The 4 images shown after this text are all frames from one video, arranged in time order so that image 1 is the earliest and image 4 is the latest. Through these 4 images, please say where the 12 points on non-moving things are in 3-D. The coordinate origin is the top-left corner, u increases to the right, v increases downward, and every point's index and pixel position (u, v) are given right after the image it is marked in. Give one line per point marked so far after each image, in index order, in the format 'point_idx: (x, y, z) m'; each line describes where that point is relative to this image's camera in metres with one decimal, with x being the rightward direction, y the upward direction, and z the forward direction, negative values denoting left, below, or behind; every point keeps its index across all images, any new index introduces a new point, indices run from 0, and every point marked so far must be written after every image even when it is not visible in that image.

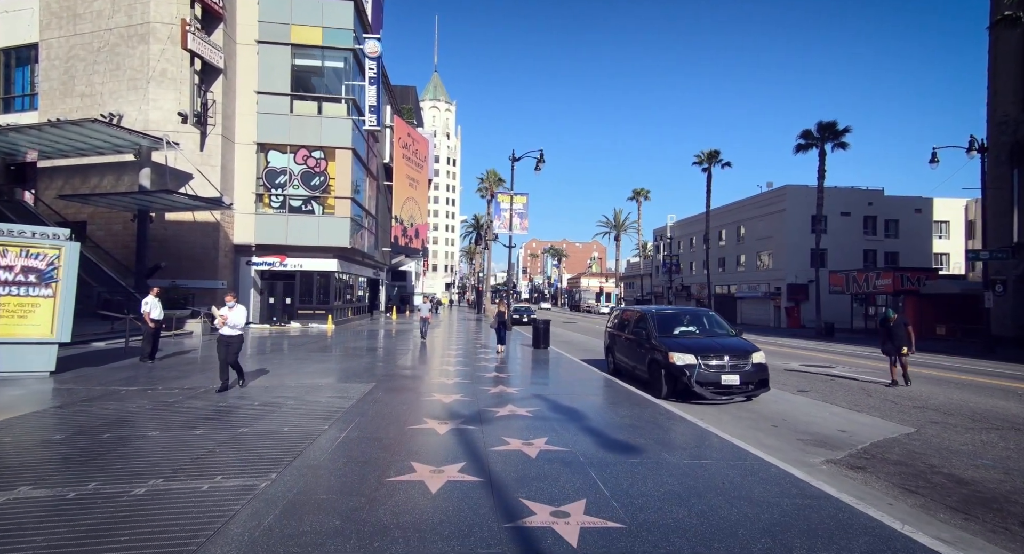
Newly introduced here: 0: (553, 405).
0: (+0.6, -1.8, +7.5) m
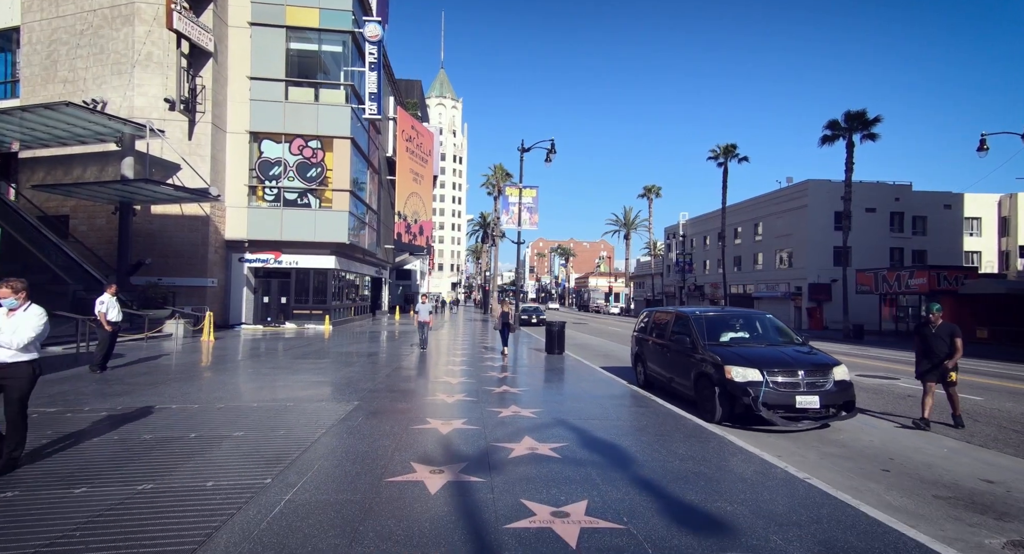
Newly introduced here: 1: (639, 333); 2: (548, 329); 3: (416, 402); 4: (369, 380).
0: (+0.8, -1.7, +5.7) m
1: (+2.8, -1.2, +11.7) m
2: (+1.2, -1.7, +16.6) m
3: (-1.4, -1.8, +7.7) m
4: (-3.0, -2.1, +10.9) m
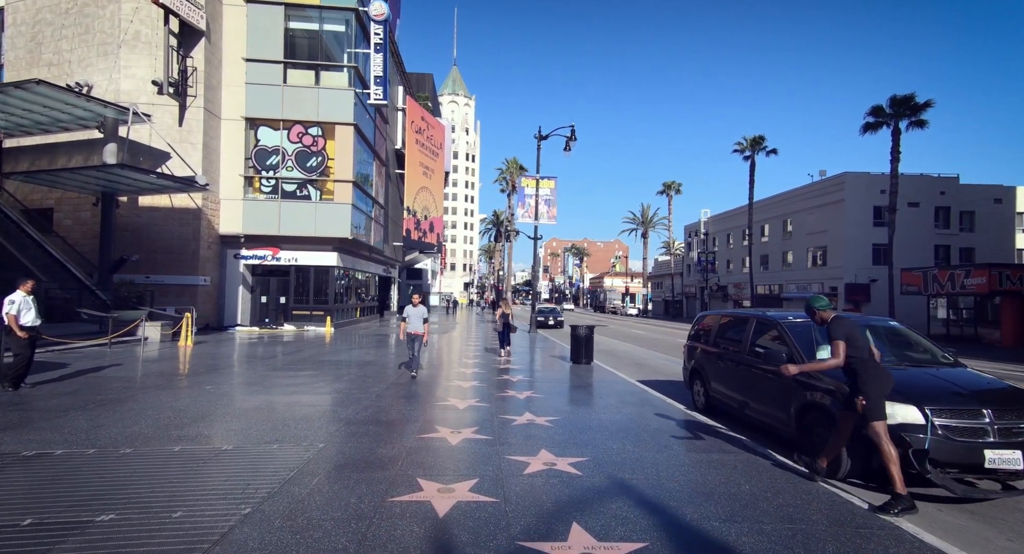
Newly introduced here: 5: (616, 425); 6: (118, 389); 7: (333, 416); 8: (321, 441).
0: (+1.1, -1.6, +3.5) m
1: (+3.2, -1.2, +9.4) m
2: (+1.7, -1.6, +14.4) m
3: (-1.1, -1.7, +5.6) m
4: (-2.6, -2.0, +8.7) m
5: (+1.4, -2.0, +6.9) m
6: (-6.8, -1.9, +9.1) m
7: (-2.5, -2.0, +7.5) m
8: (-2.1, -1.8, +5.6) m
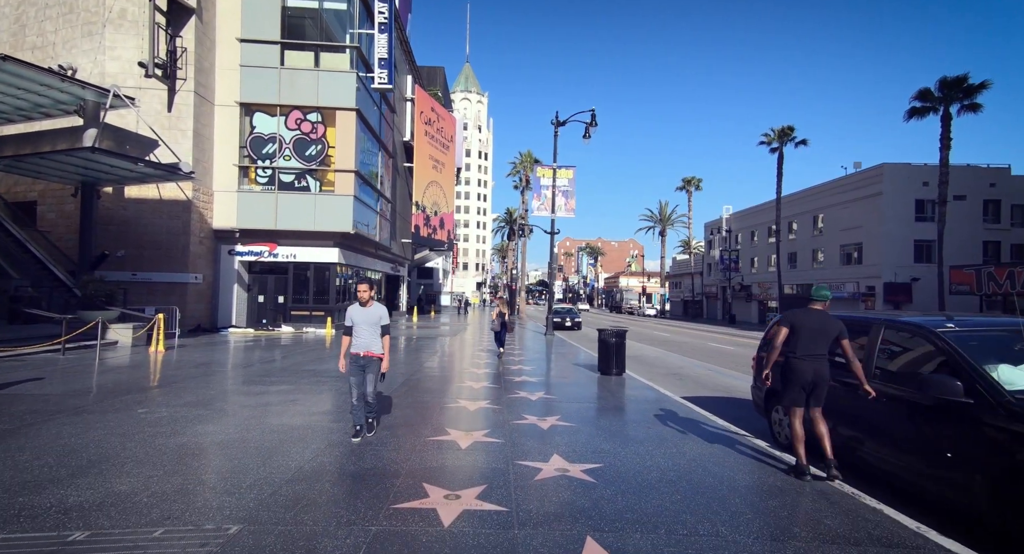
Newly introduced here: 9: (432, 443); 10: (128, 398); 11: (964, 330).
0: (+1.2, -1.5, +1.4) m
1: (+3.5, -1.1, +7.3) m
2: (+2.1, -1.5, +12.4) m
3: (-0.9, -1.6, +3.6) m
4: (-2.3, -1.9, +6.8) m
5: (+1.6, -1.9, +4.9) m
6: (-6.6, -1.8, +7.3) m
7: (-2.3, -1.9, +5.5) m
8: (-1.9, -1.7, +3.7) m
9: (-0.8, -1.8, +5.8) m
10: (-6.9, -2.2, +9.4) m
11: (+3.9, -0.5, +4.6) m
